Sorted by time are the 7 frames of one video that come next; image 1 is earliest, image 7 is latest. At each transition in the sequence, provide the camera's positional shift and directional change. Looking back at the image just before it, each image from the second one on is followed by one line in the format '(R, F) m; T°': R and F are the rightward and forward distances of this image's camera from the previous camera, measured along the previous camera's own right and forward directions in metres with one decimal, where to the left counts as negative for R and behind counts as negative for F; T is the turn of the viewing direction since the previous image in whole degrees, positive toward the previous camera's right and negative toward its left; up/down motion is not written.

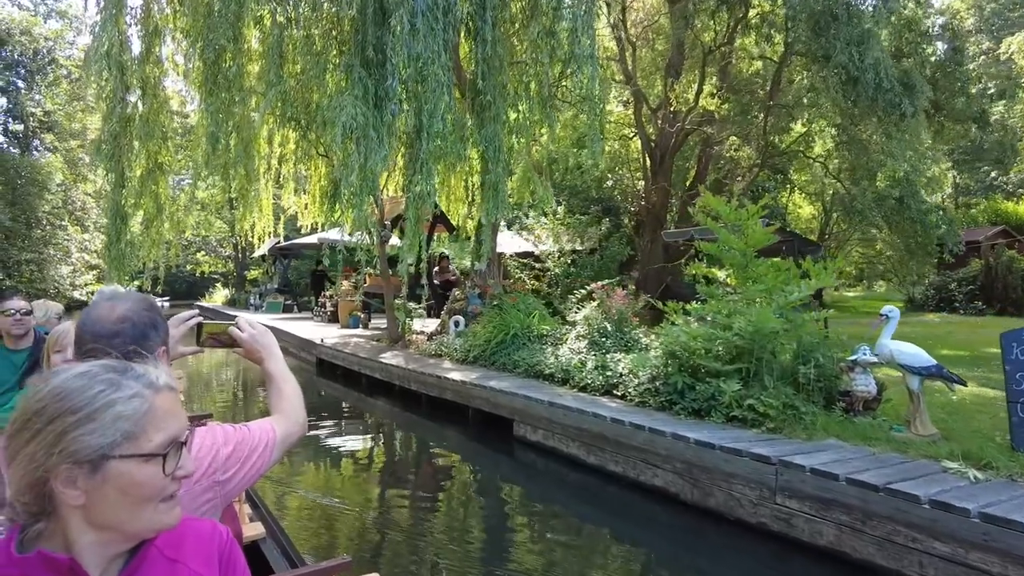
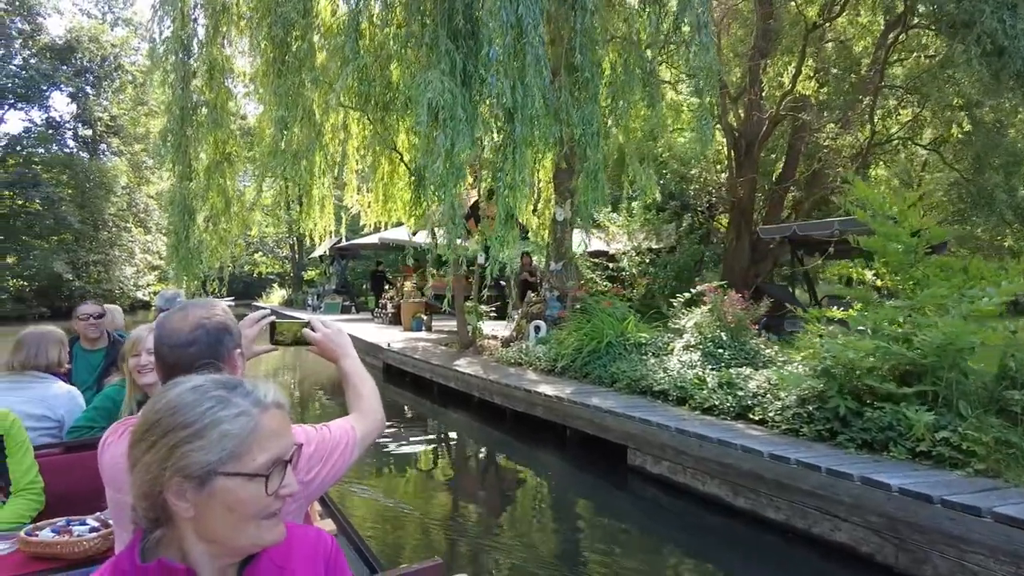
(-0.6, +0.9) m; -4°
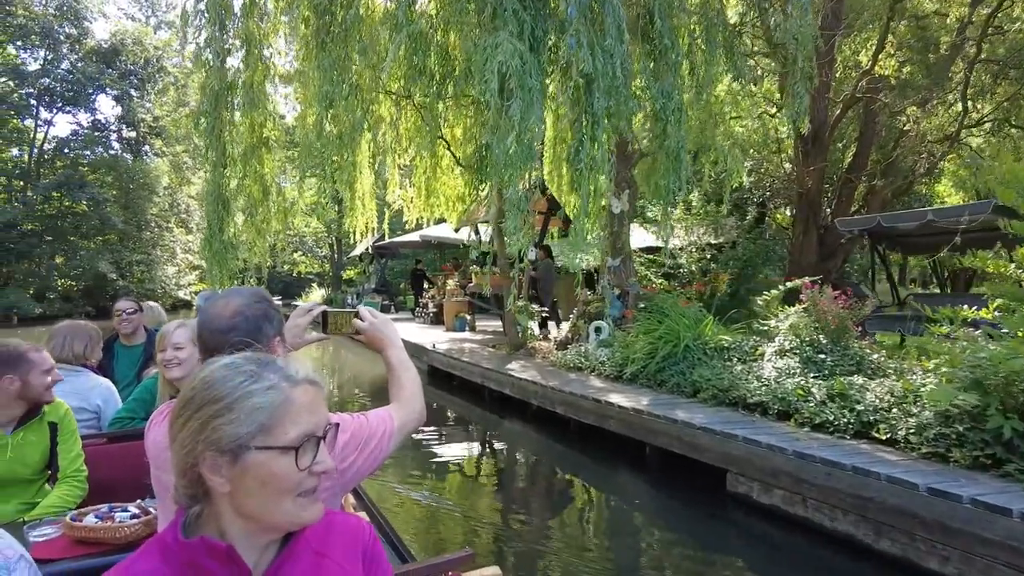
(-0.3, +0.8) m; -3°
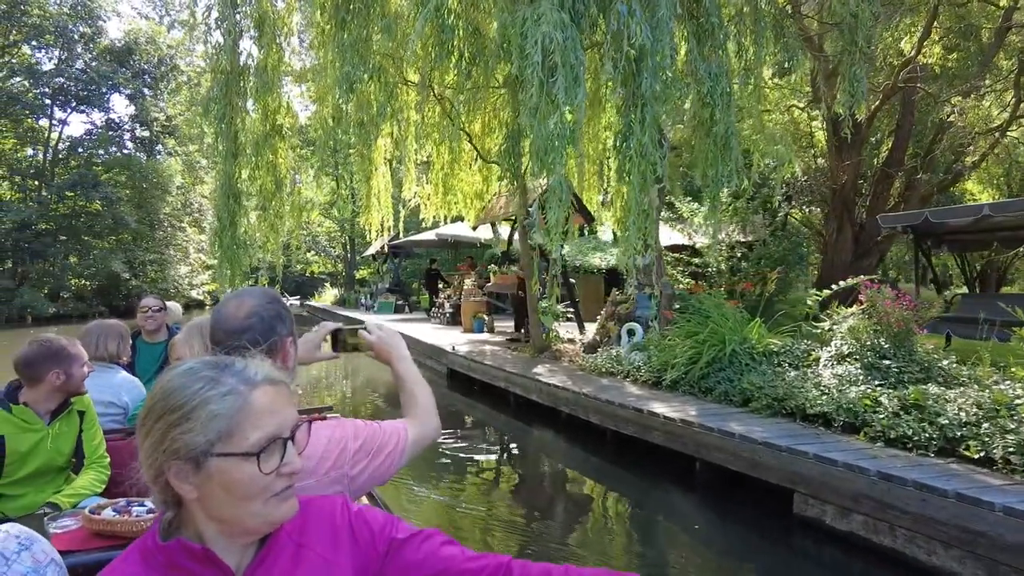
(-0.2, +0.5) m; -1°
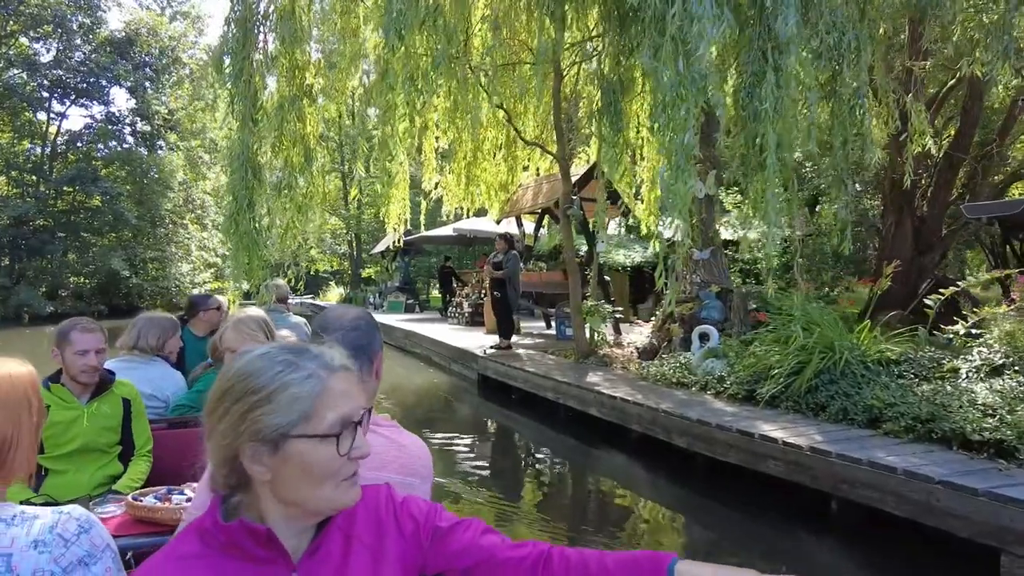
(-0.6, +1.1) m; 0°
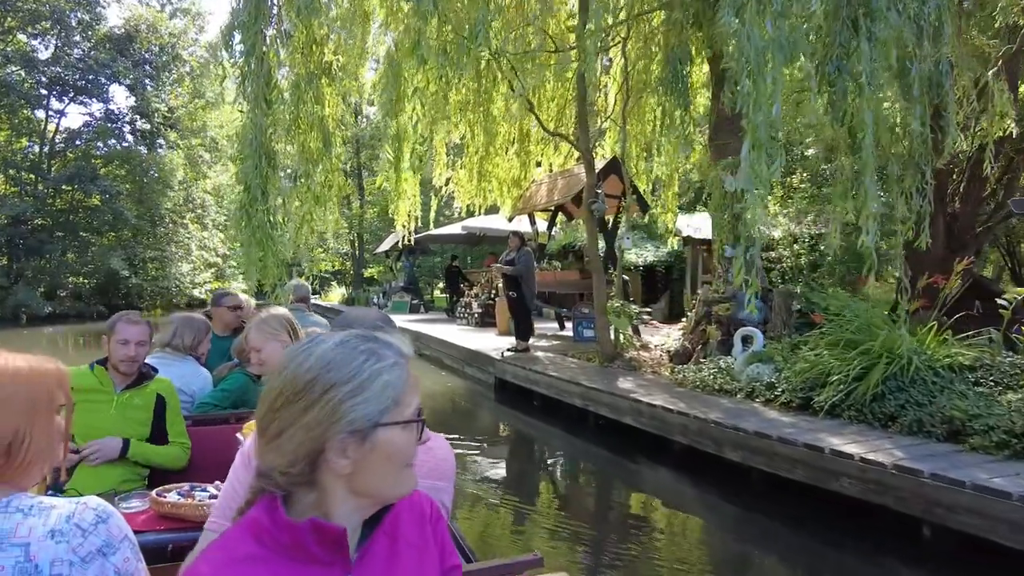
(-0.3, +0.5) m; 0°
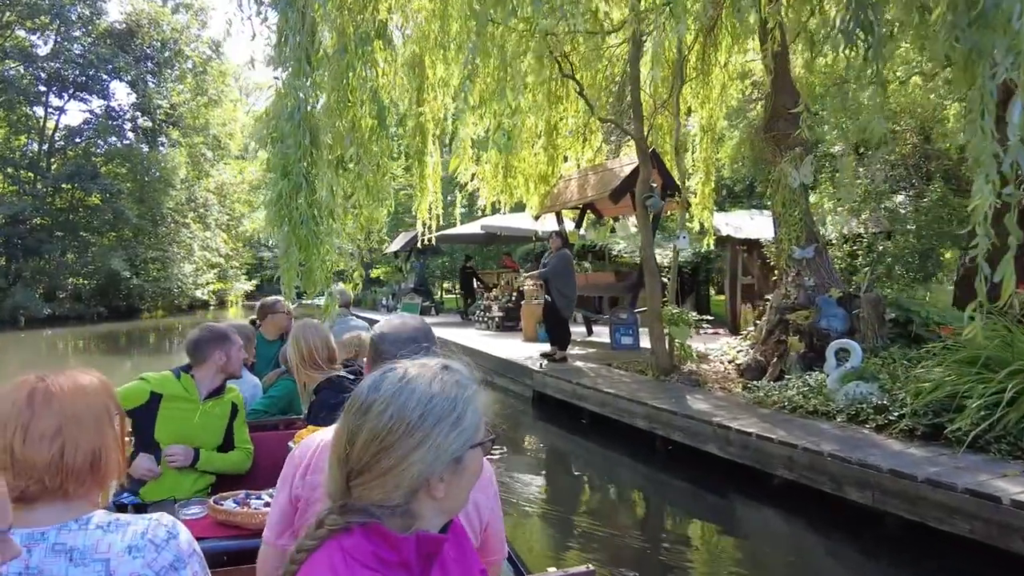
(-0.5, +0.8) m; 0°
